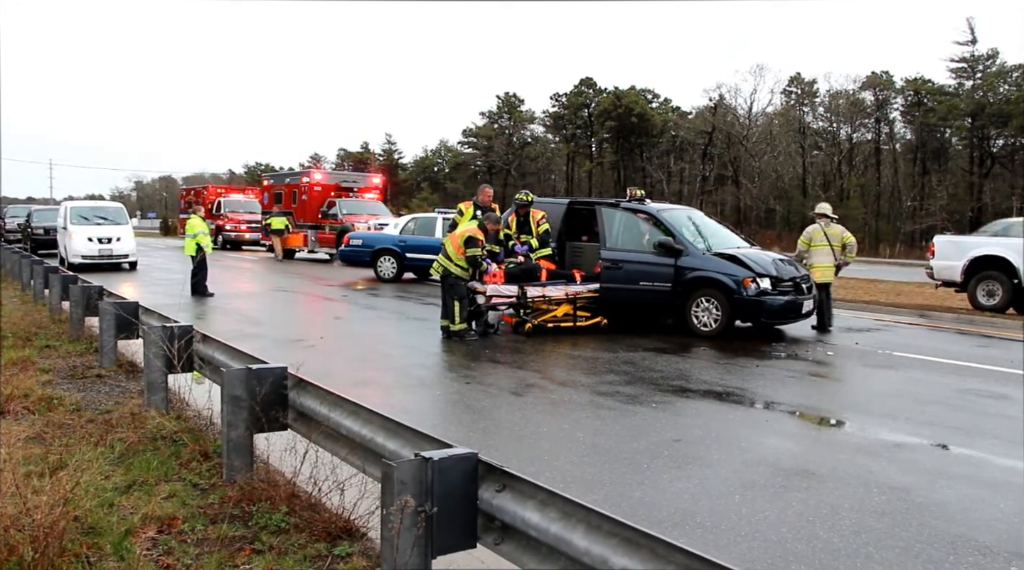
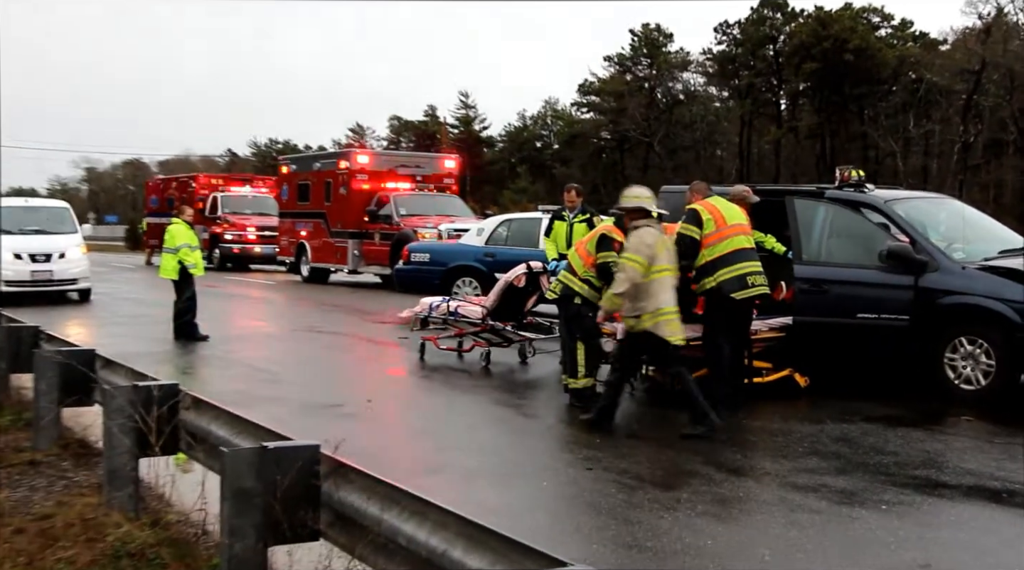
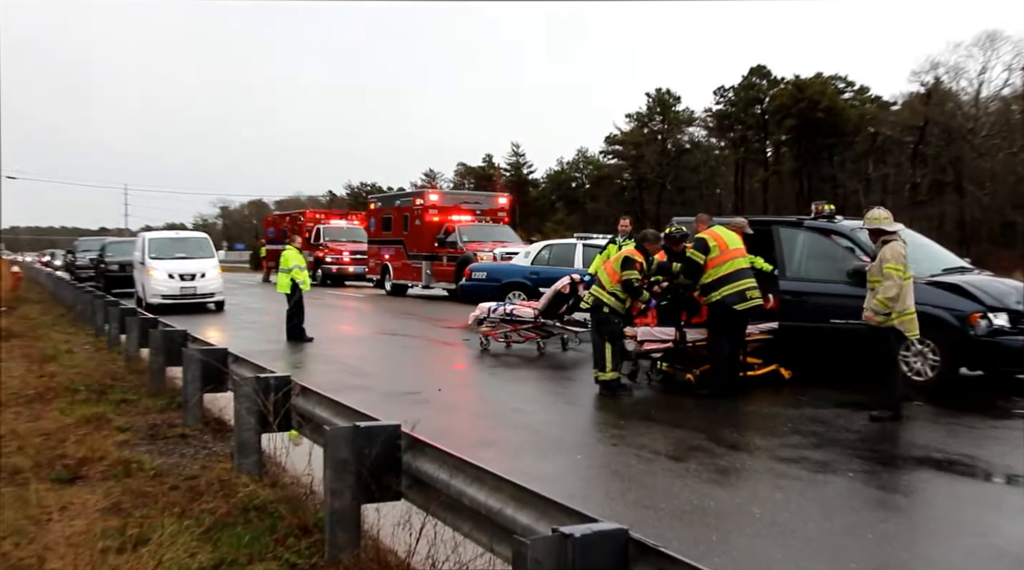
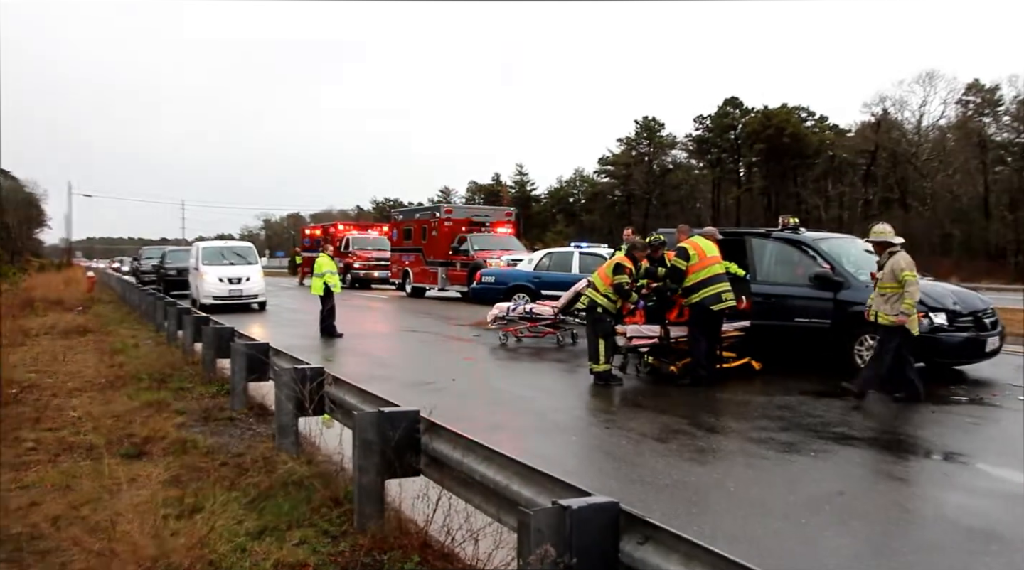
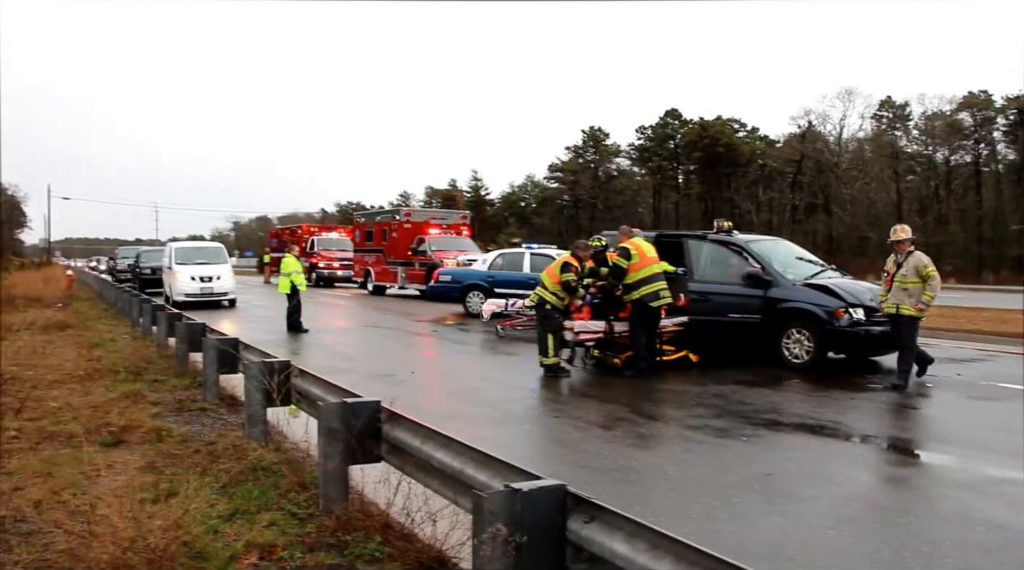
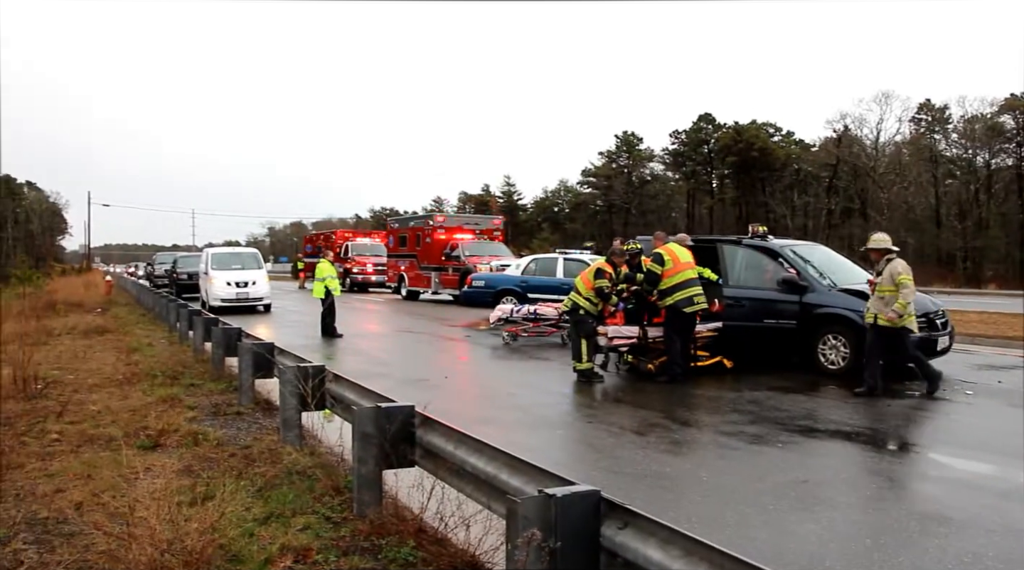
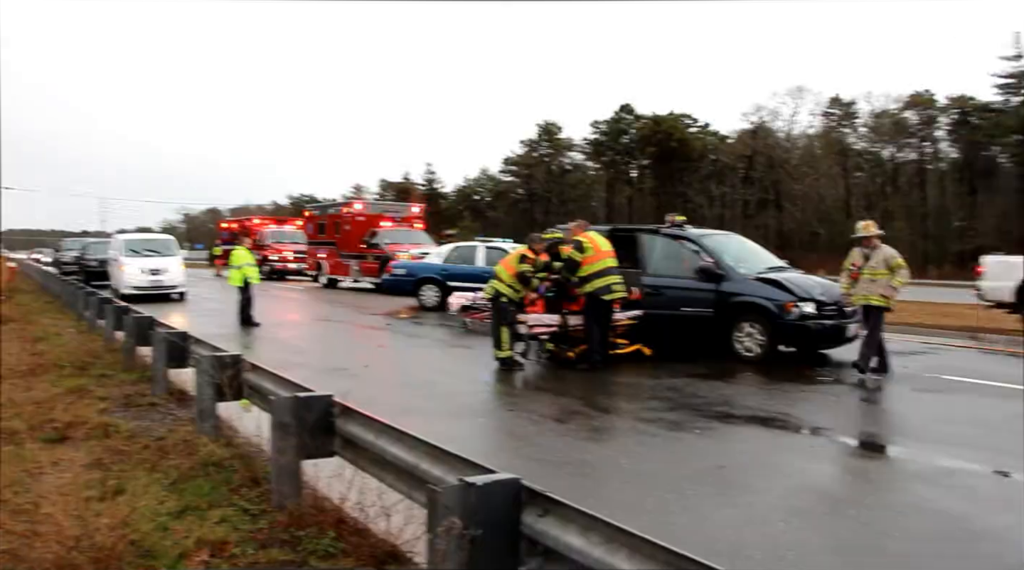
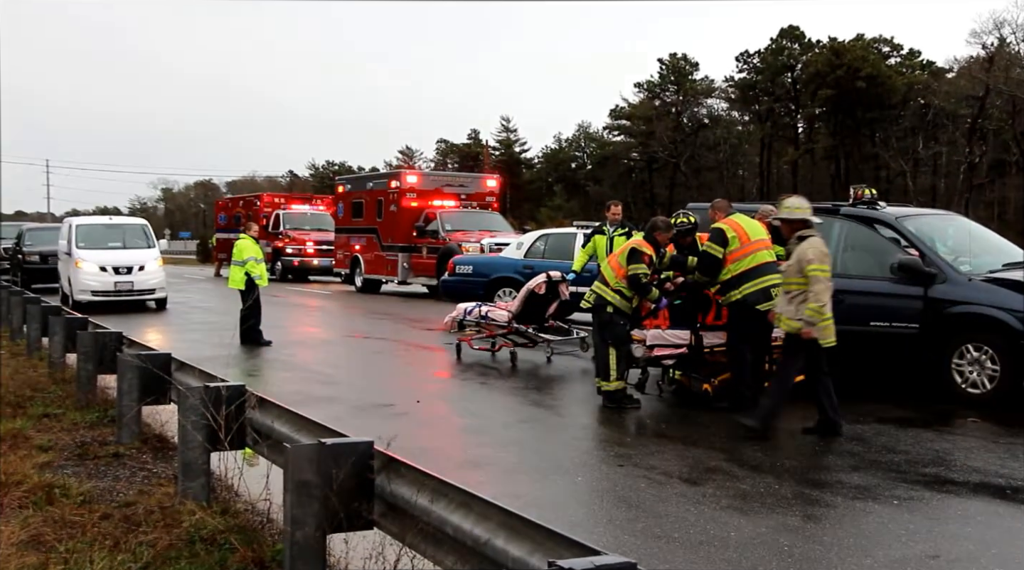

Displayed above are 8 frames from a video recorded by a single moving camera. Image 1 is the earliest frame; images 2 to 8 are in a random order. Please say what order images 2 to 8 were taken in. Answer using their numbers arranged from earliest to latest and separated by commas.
7, 5, 6, 4, 3, 8, 2
